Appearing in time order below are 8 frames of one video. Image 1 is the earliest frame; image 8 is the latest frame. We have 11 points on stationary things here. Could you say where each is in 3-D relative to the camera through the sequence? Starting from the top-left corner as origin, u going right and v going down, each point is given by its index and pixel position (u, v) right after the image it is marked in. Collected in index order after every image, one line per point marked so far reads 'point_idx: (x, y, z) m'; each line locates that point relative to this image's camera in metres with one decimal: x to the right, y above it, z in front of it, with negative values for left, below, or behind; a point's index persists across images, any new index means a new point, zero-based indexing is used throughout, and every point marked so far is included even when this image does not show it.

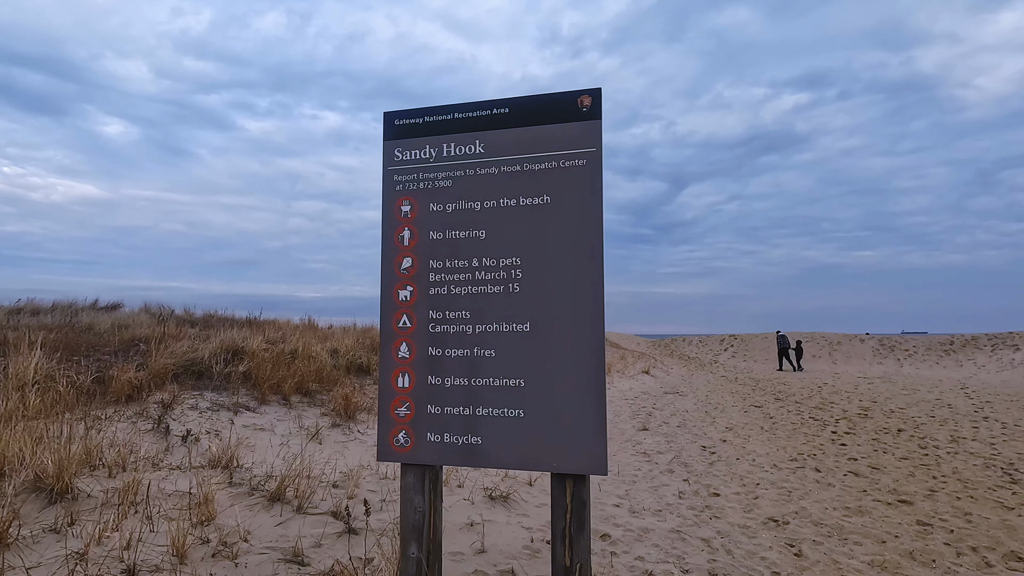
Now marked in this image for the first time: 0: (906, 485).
0: (+4.0, -2.0, +5.5) m
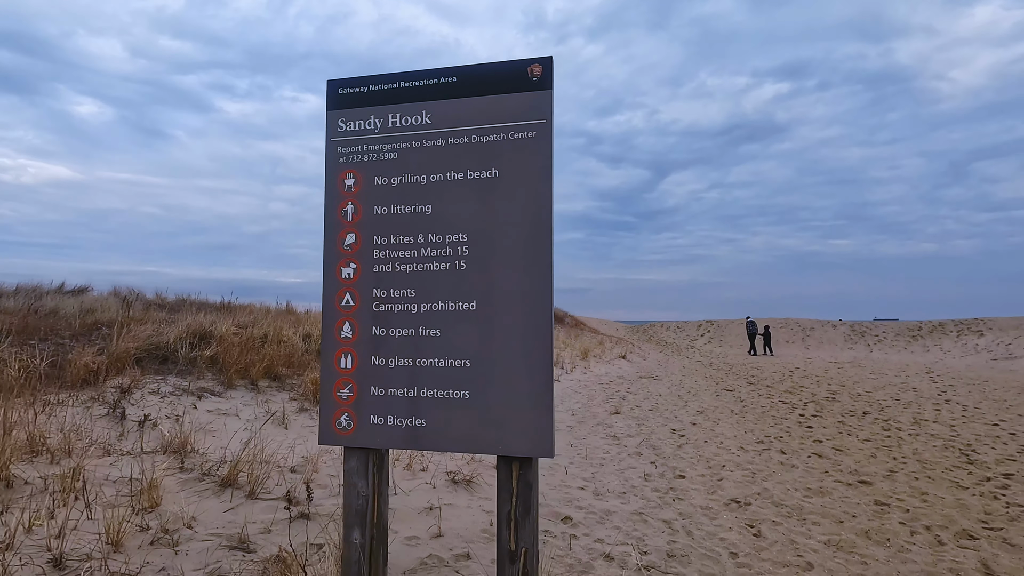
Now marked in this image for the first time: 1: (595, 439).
0: (+3.7, -1.8, +5.6) m
1: (+1.0, -1.9, +6.7) m
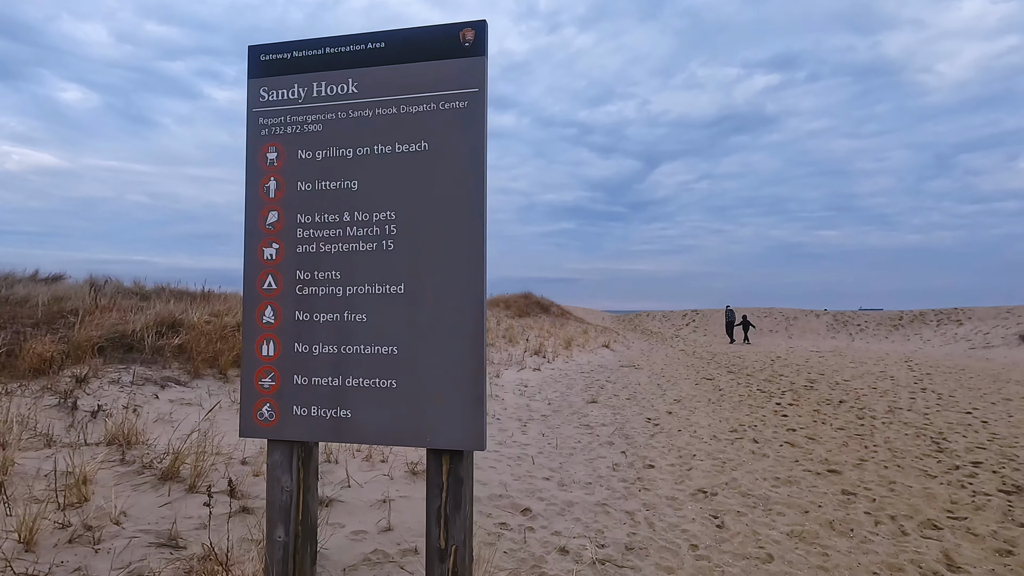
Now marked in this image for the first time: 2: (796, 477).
0: (+3.3, -1.7, +5.5) m
1: (+0.7, -1.7, +6.6) m
2: (+2.5, -1.7, +4.8) m
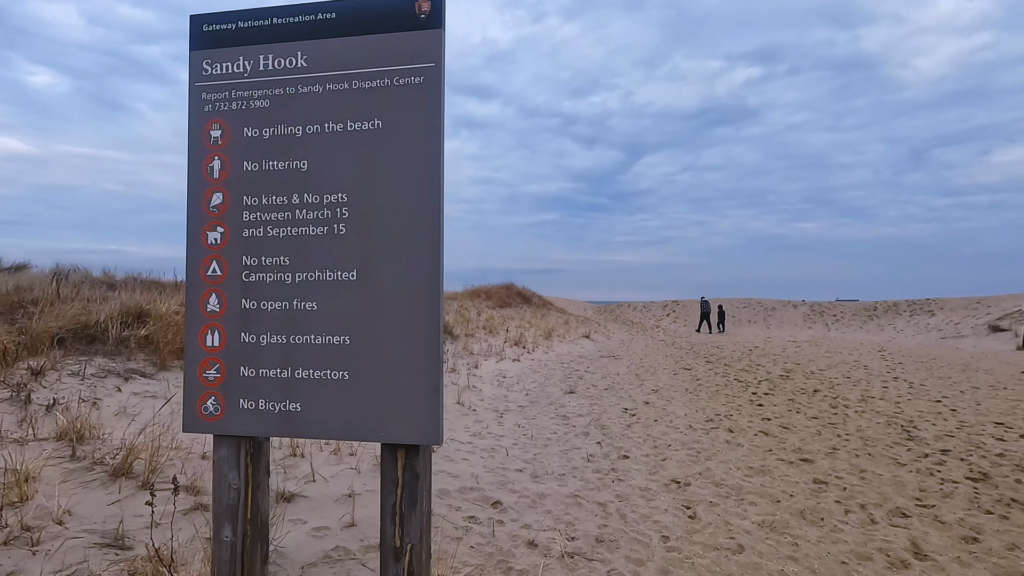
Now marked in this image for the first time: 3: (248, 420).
0: (+3.1, -1.6, +5.6) m
1: (+0.4, -1.6, +6.6) m
2: (+2.3, -1.6, +4.8) m
3: (-1.0, -0.5, +2.0) m
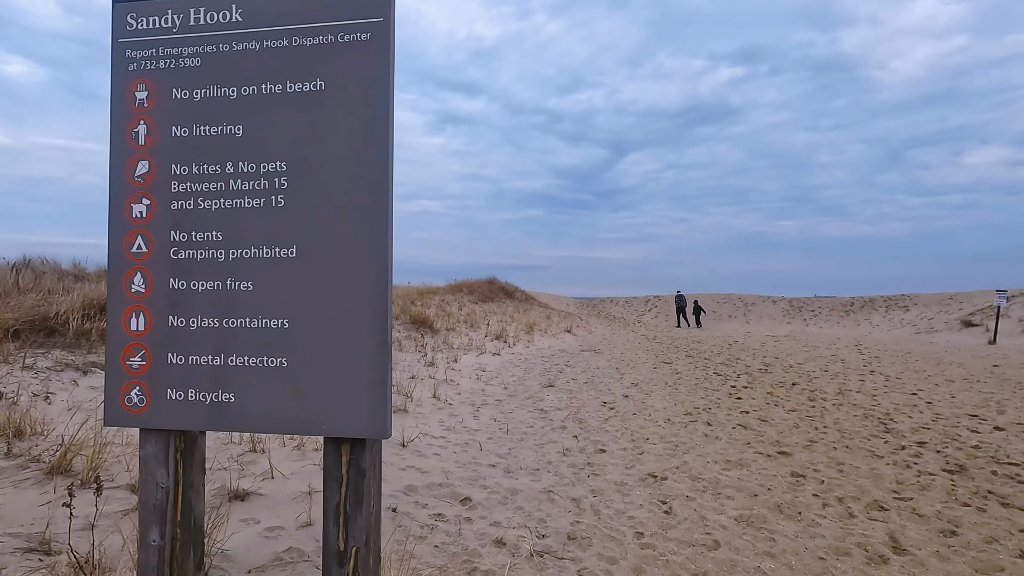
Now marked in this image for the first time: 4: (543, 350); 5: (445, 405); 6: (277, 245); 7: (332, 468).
0: (+2.8, -1.5, +5.5) m
1: (+0.1, -1.5, +6.5) m
2: (+2.0, -1.5, +4.7) m
3: (-1.1, -0.4, +1.8) m
4: (+0.7, -1.5, +12.9) m
5: (-0.8, -1.4, +6.5) m
6: (-0.7, +0.1, +1.7) m
7: (-0.6, -0.6, +1.7) m
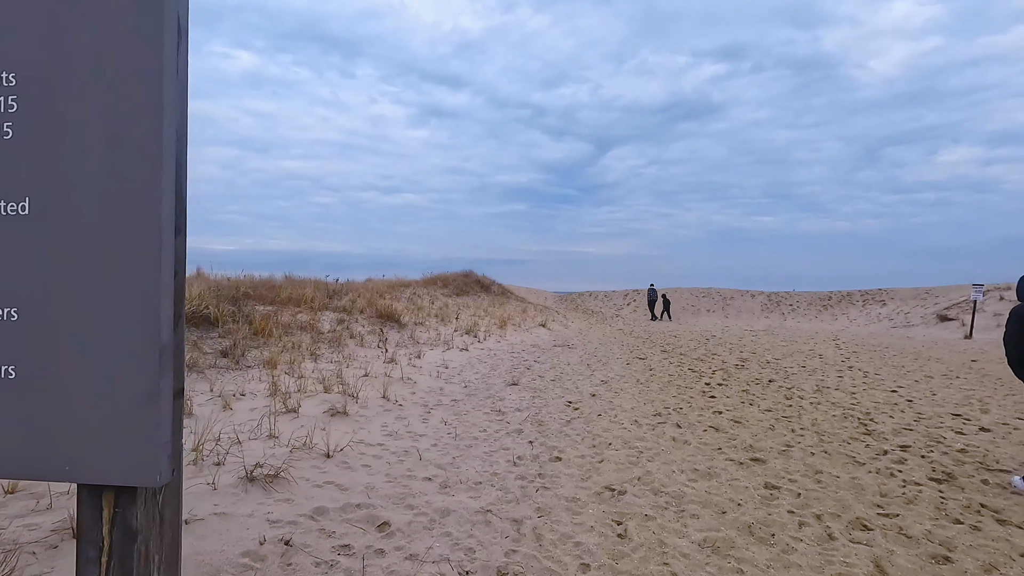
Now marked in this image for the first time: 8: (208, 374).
0: (+2.4, -1.4, +5.1) m
1: (-0.4, -1.4, +5.9) m
2: (+1.6, -1.4, +4.3) m
3: (-1.4, -0.3, +1.2) m
4: (0.0, -1.3, +12.4) m
5: (-1.3, -1.3, +6.0) m
6: (-1.1, +0.2, +1.2) m
7: (-0.9, -0.5, +1.2) m
8: (-3.8, -1.1, +6.8) m
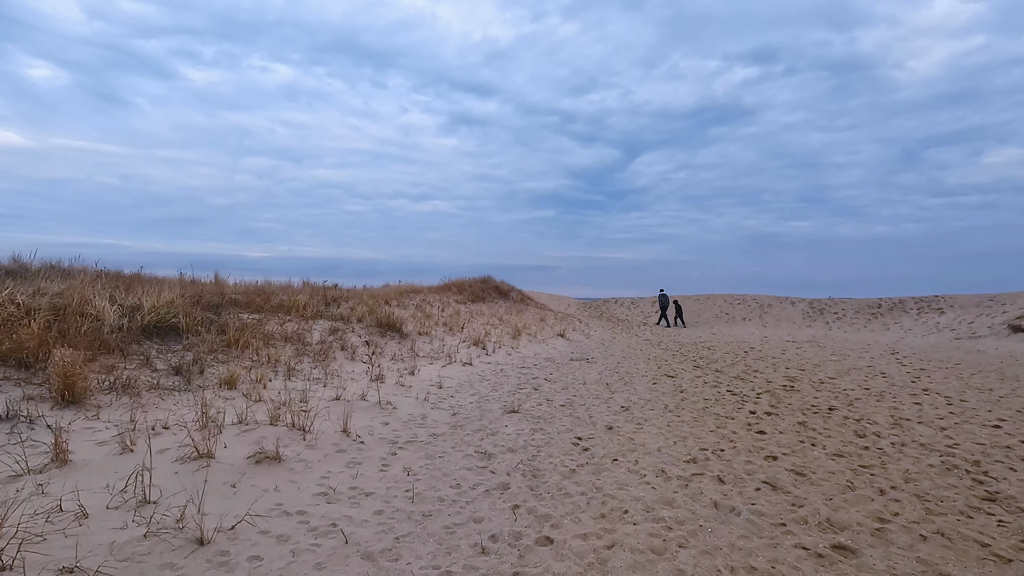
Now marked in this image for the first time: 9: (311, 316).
0: (+2.2, -1.5, +3.6) m
1: (-0.5, -1.4, +4.6) m
2: (+1.4, -1.5, +2.8) m
3: (-1.8, -0.3, -0.1) m
4: (+0.3, -1.5, +11.0) m
5: (-1.4, -1.4, +4.7) m
6: (-1.4, +0.2, -0.1) m
7: (-1.3, -0.5, -0.1) m
8: (-3.8, -1.1, +5.6) m
9: (-4.2, -0.6, +11.4) m
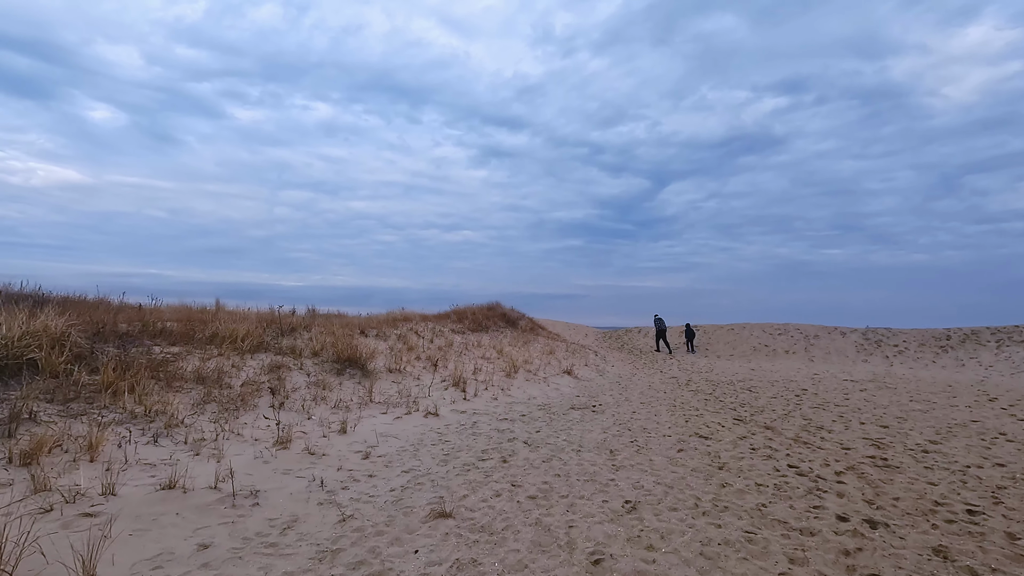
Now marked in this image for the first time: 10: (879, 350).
0: (+1.6, -1.5, +1.1) m
1: (-1.1, -1.5, +2.2) m
2: (+0.7, -1.4, +0.3) m
3: (-2.6, -0.2, -2.3) m
4: (0.0, -1.9, +8.6) m
5: (-2.0, -1.5, +2.3) m
6: (-2.3, +0.4, -2.4) m
7: (-2.1, -0.4, -2.4) m
8: (-4.4, -1.3, +3.4) m
9: (-4.5, -1.0, +9.2) m
10: (+13.4, -2.2, +19.7) m
